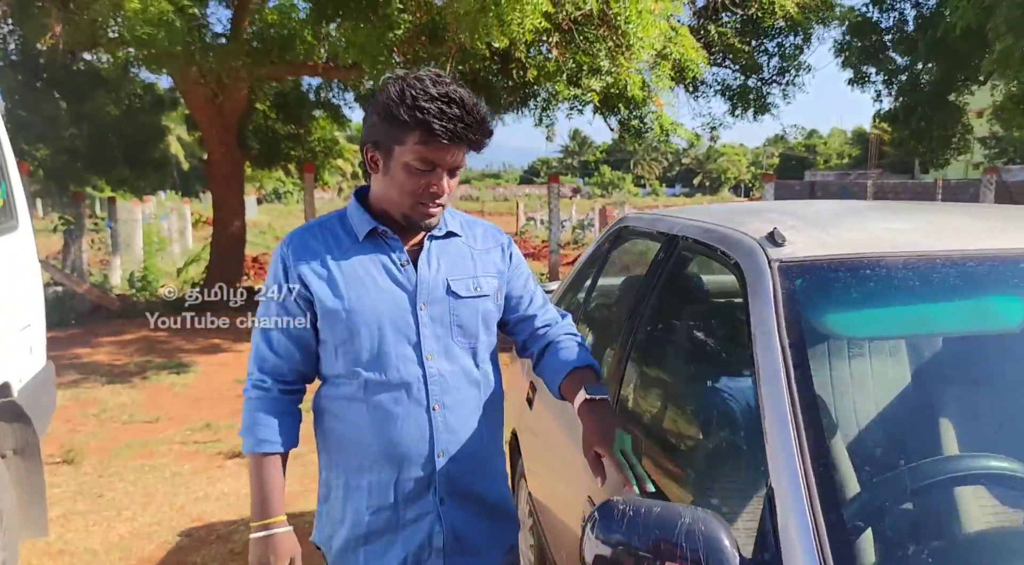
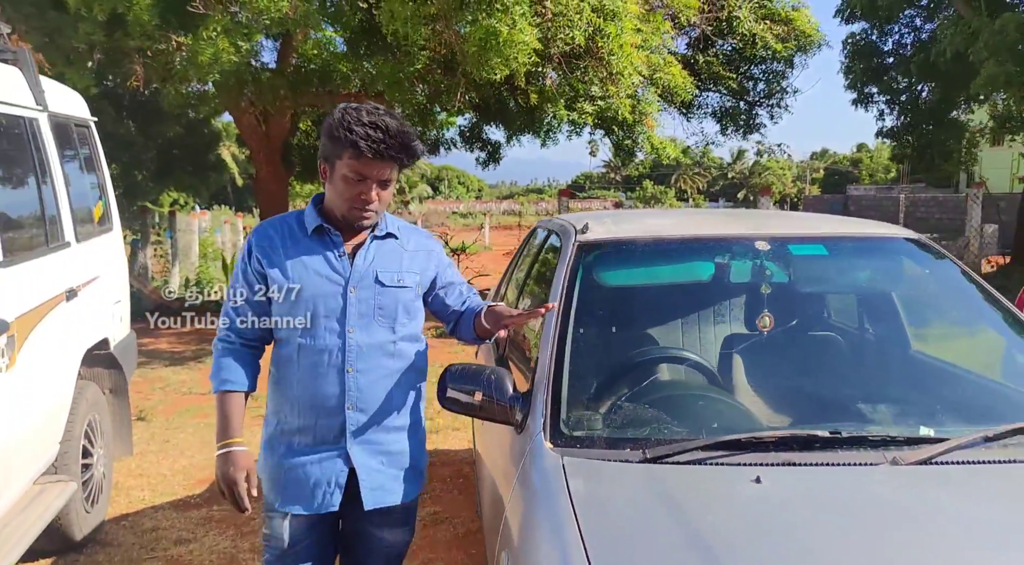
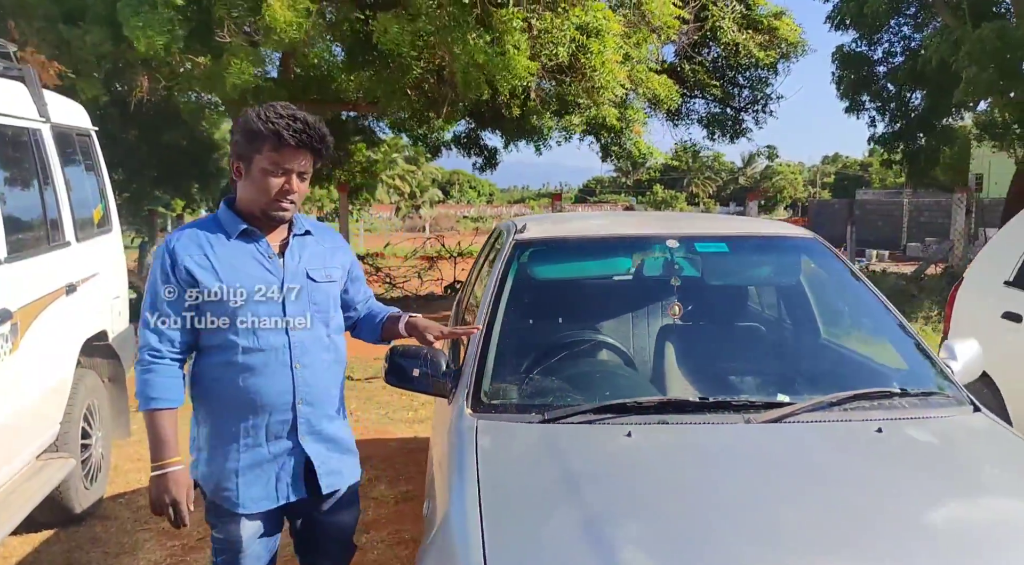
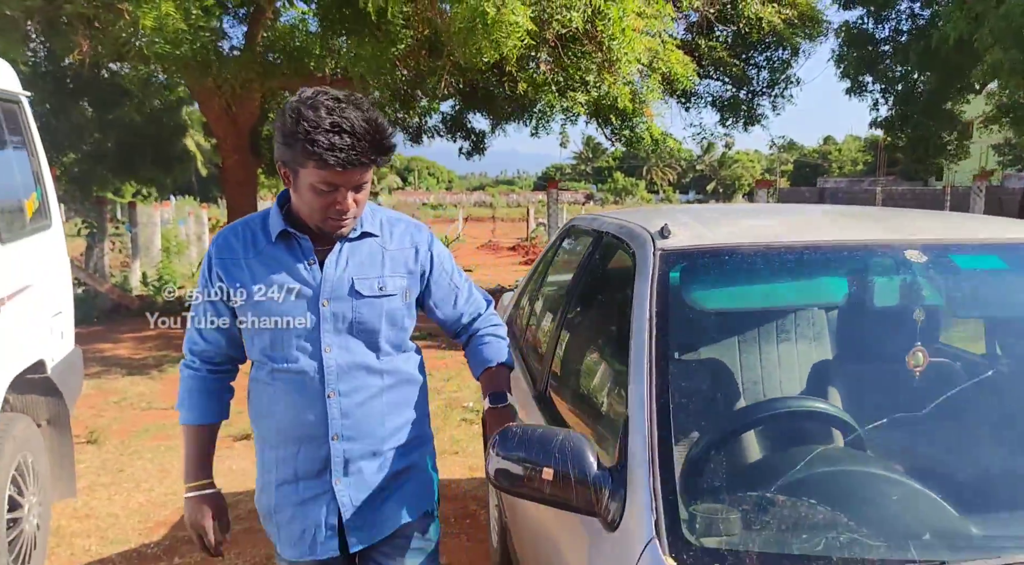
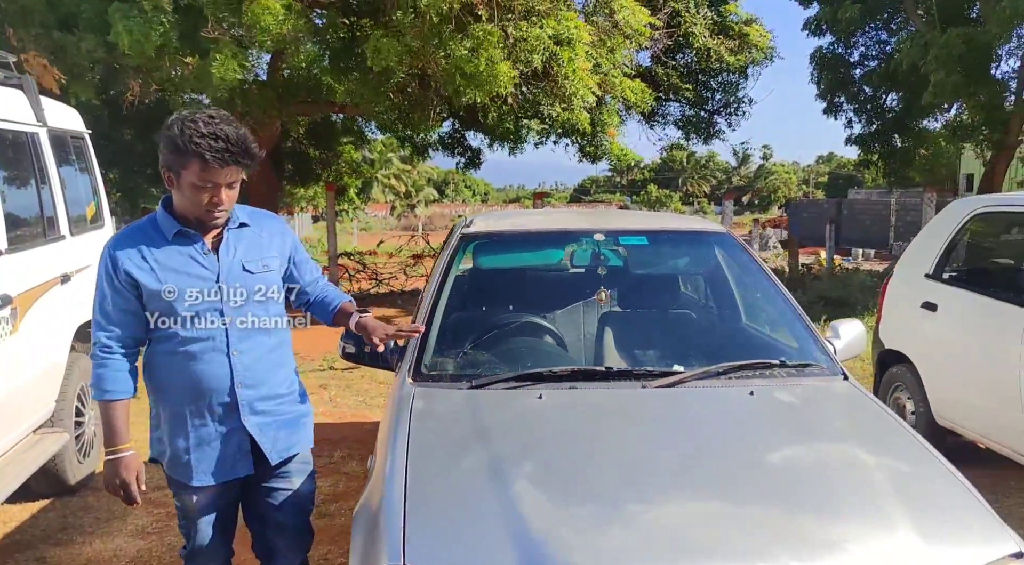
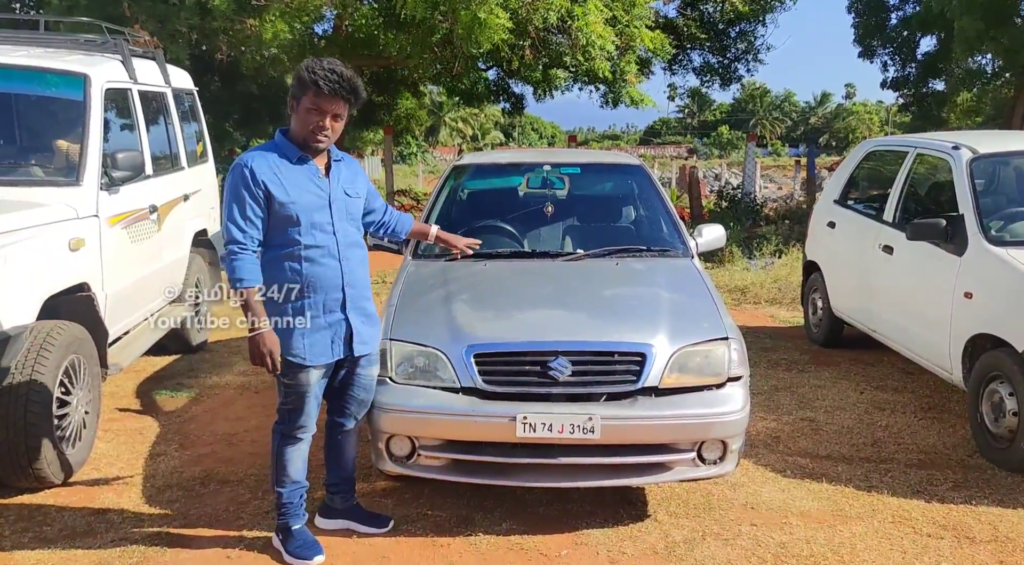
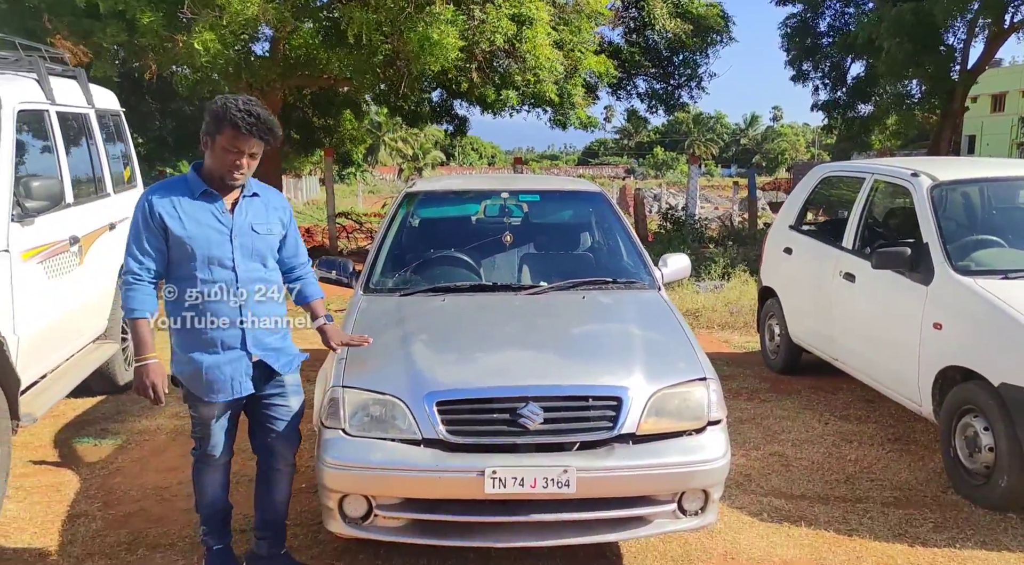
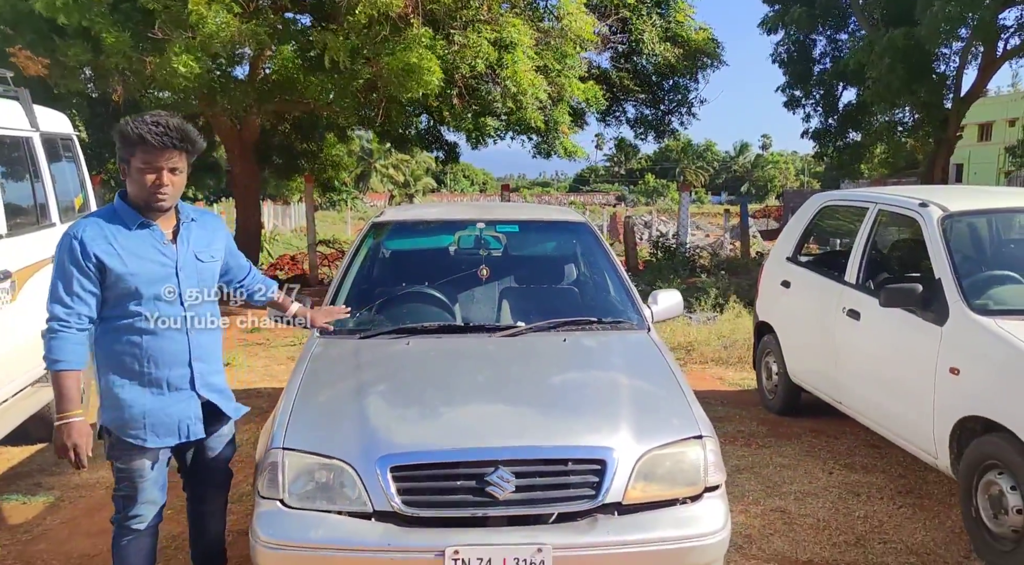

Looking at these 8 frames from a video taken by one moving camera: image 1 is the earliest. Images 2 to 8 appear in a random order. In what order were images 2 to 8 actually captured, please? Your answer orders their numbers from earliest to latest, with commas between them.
4, 2, 3, 5, 8, 7, 6
